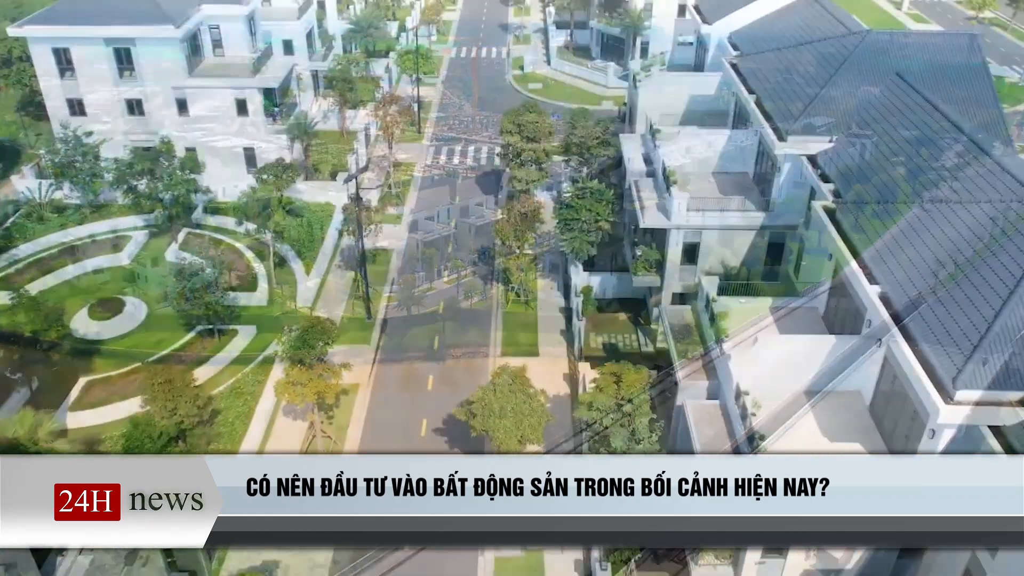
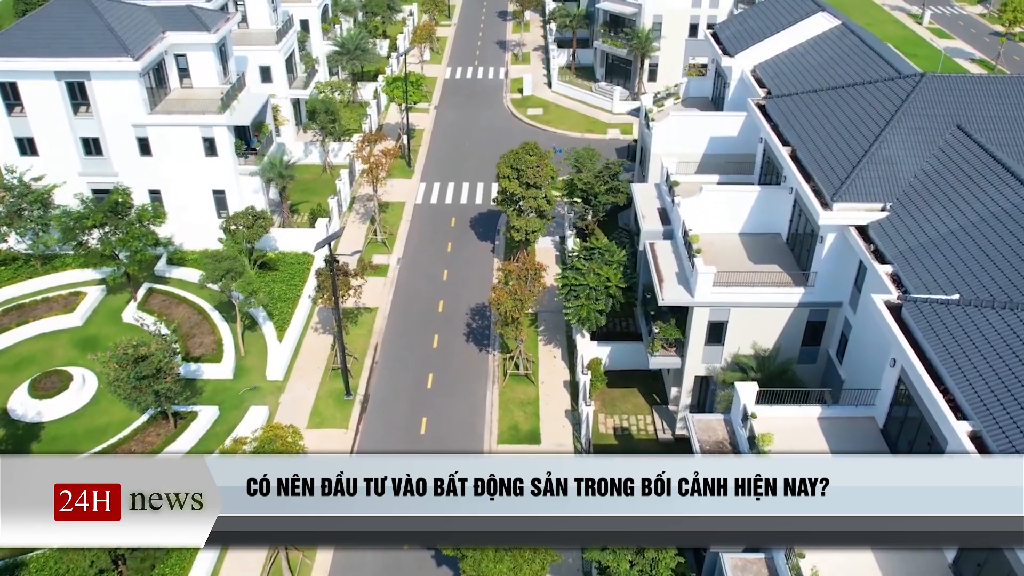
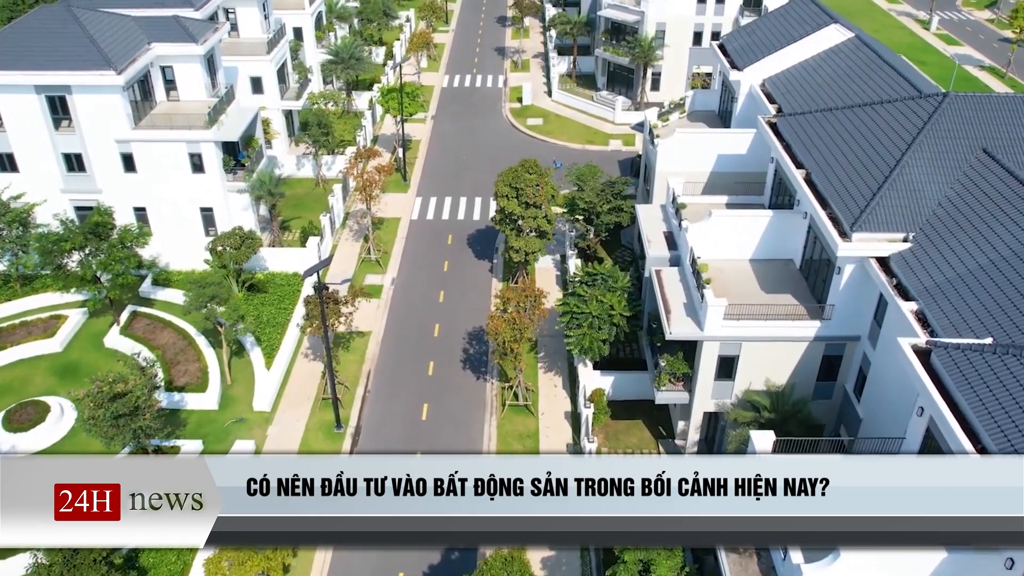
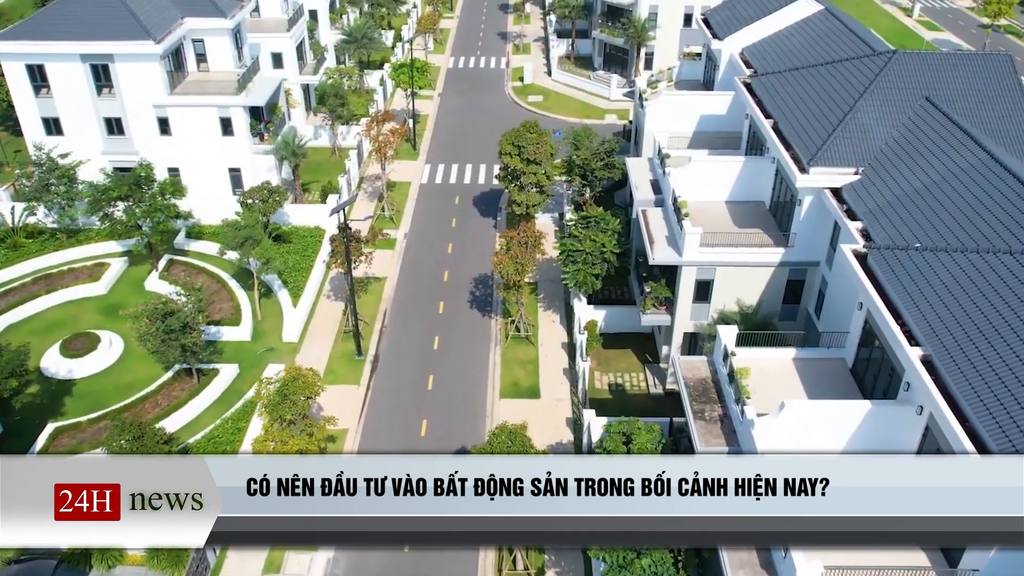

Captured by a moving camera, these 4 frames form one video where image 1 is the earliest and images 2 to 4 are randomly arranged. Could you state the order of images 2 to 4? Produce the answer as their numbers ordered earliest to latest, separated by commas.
4, 2, 3
